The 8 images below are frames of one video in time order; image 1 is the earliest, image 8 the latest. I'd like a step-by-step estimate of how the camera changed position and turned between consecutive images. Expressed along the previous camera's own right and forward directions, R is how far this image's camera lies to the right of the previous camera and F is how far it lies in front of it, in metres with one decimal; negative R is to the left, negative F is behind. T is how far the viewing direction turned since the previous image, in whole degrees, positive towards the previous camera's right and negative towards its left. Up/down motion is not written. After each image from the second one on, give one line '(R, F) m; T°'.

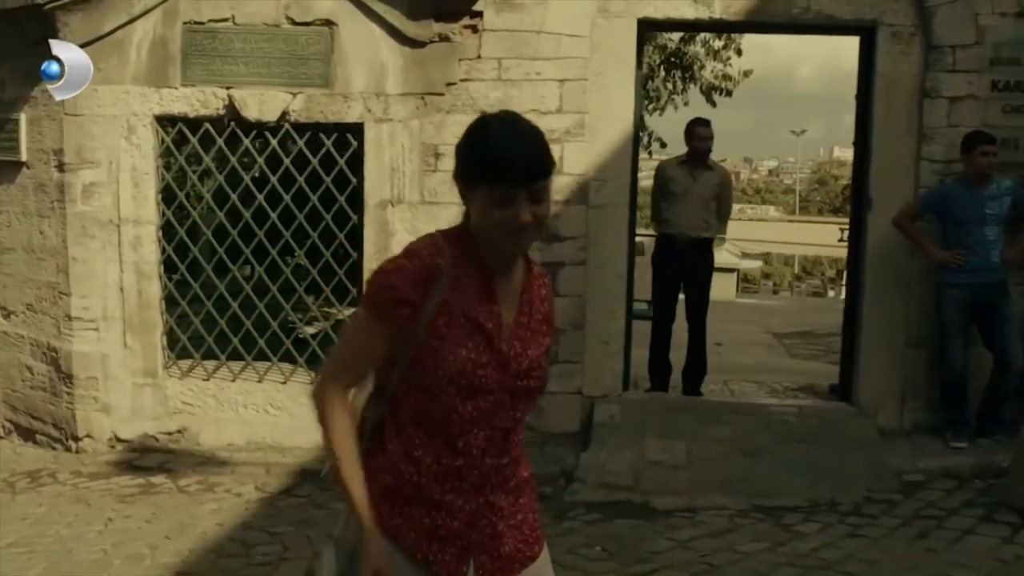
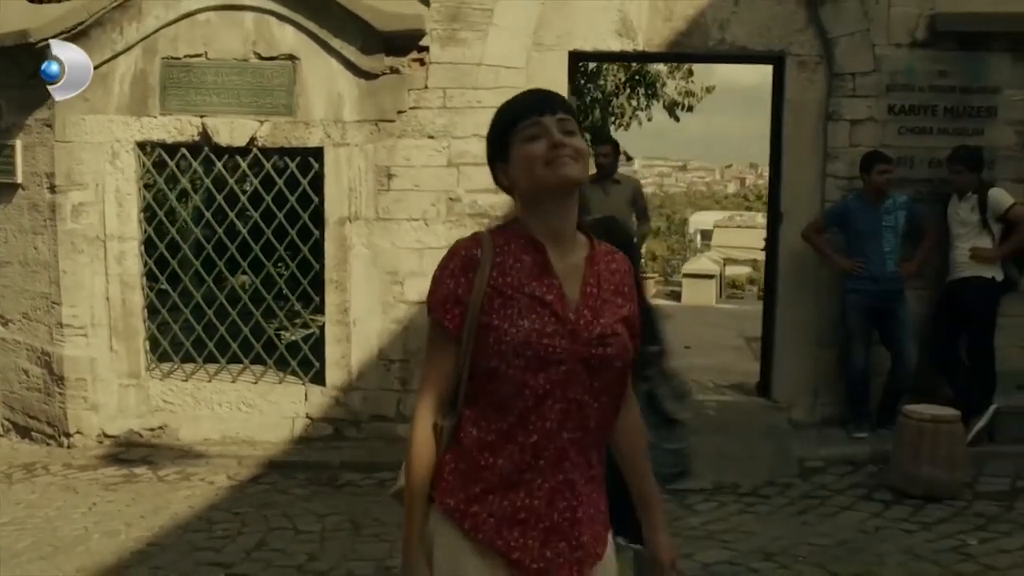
(+0.4, -0.6) m; 0°
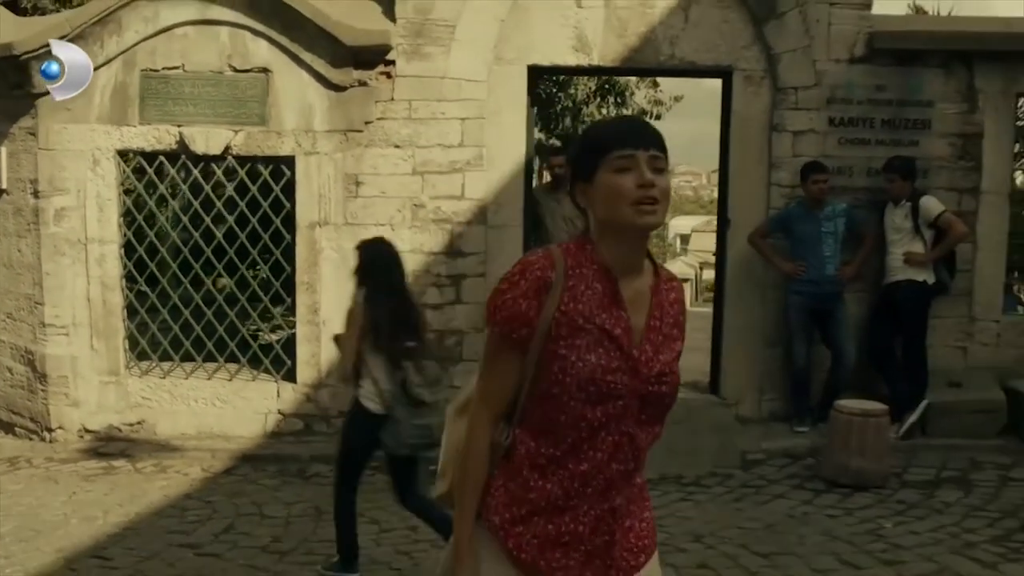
(+0.2, -0.4) m; +1°
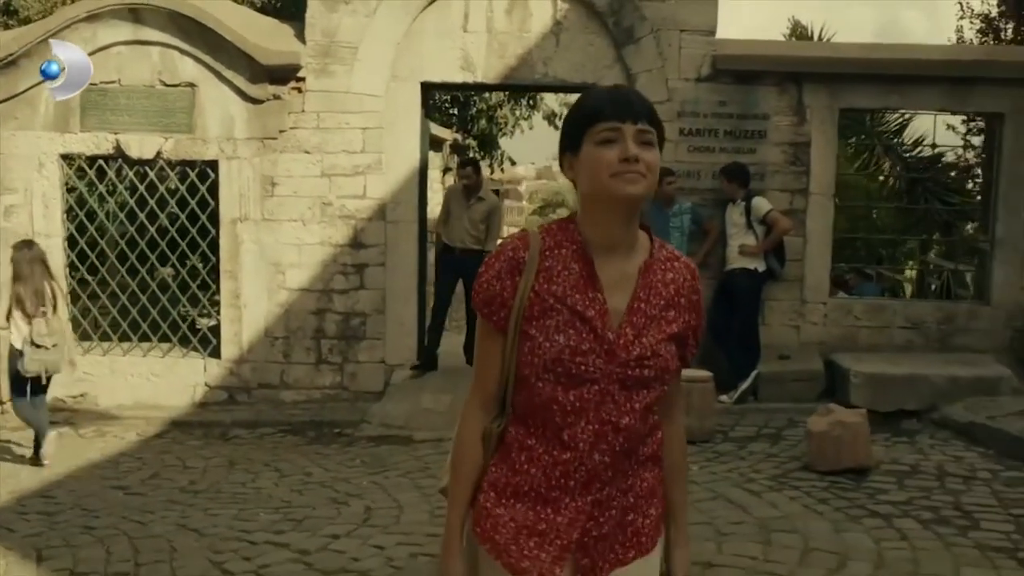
(+0.4, -1.1) m; +2°
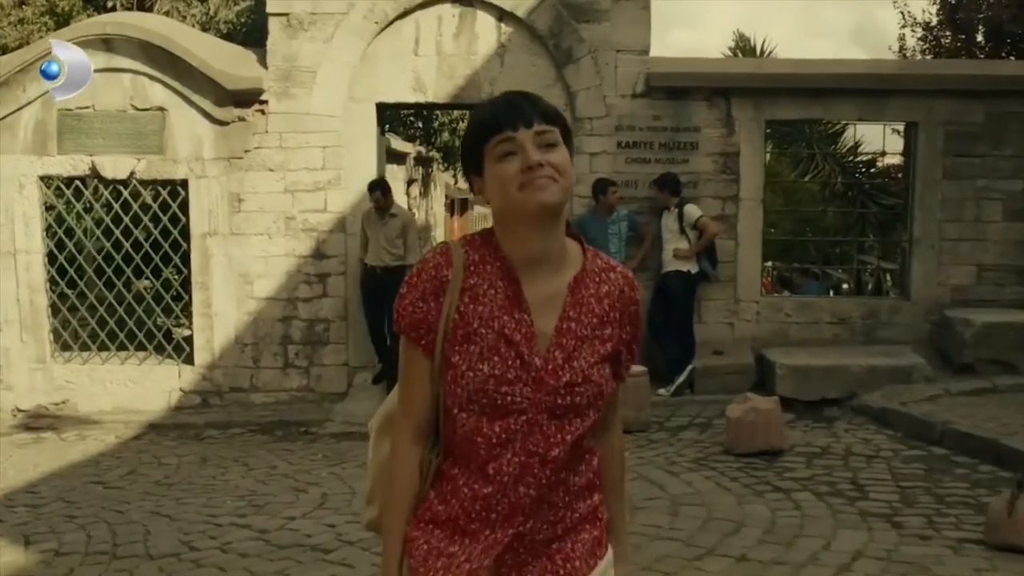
(+0.2, -0.6) m; +1°
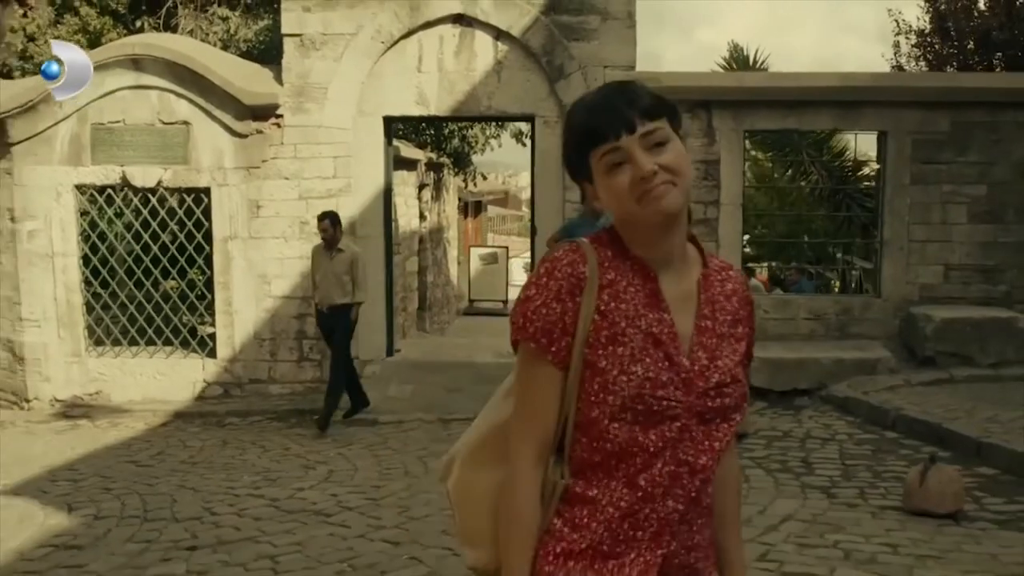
(+0.2, -0.7) m; -1°
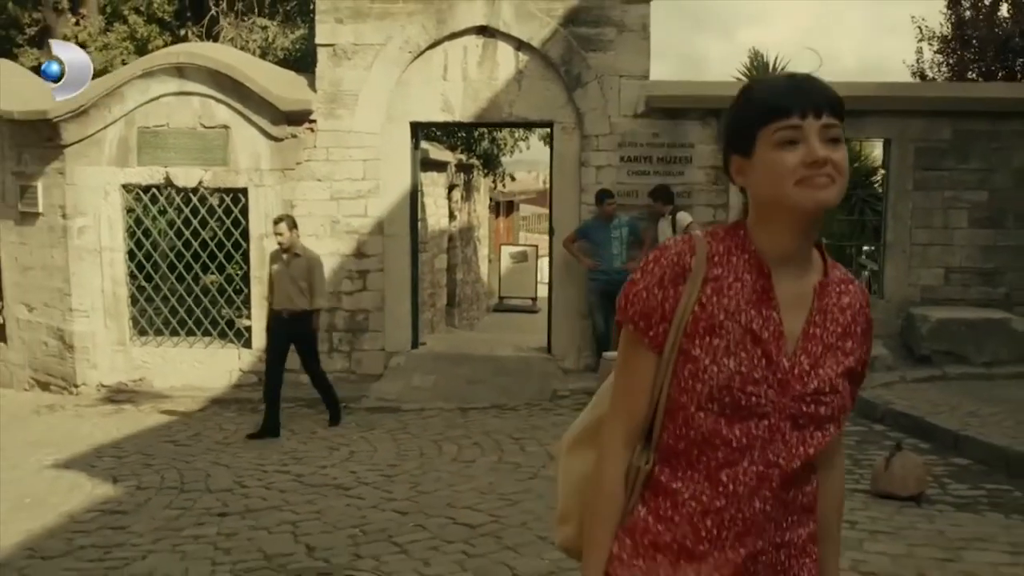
(+0.2, -0.5) m; -2°
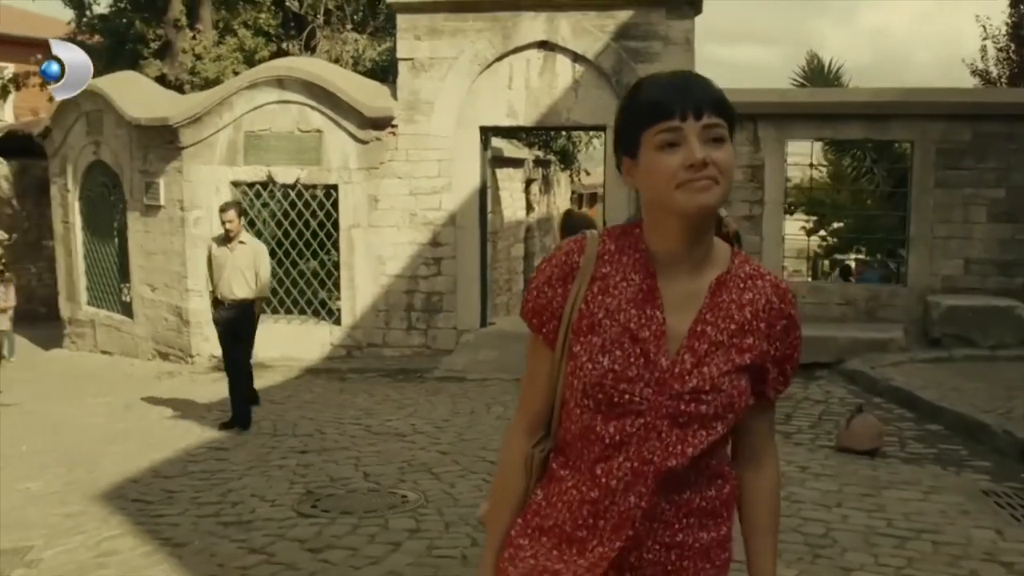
(+0.5, -1.2) m; -5°
